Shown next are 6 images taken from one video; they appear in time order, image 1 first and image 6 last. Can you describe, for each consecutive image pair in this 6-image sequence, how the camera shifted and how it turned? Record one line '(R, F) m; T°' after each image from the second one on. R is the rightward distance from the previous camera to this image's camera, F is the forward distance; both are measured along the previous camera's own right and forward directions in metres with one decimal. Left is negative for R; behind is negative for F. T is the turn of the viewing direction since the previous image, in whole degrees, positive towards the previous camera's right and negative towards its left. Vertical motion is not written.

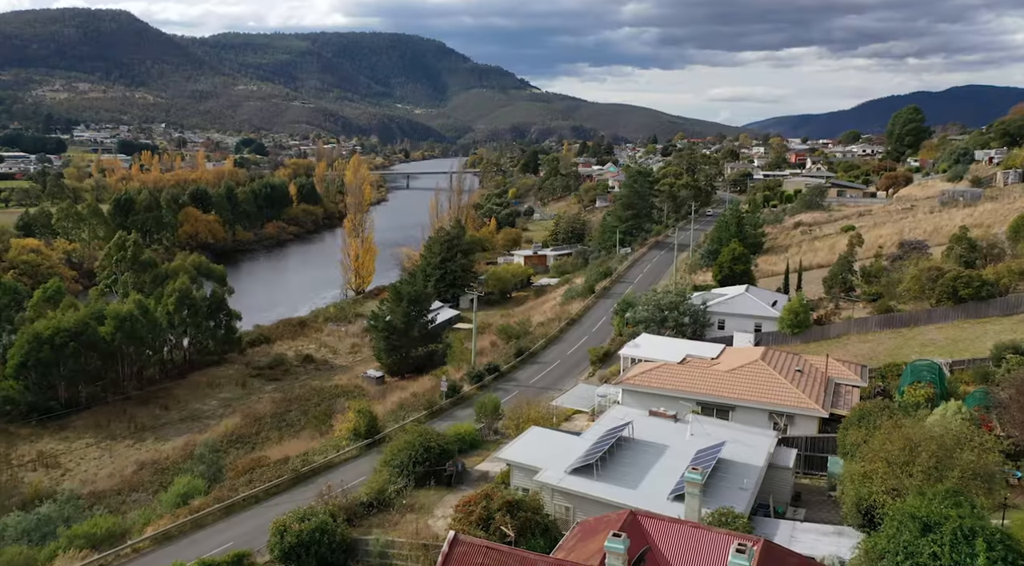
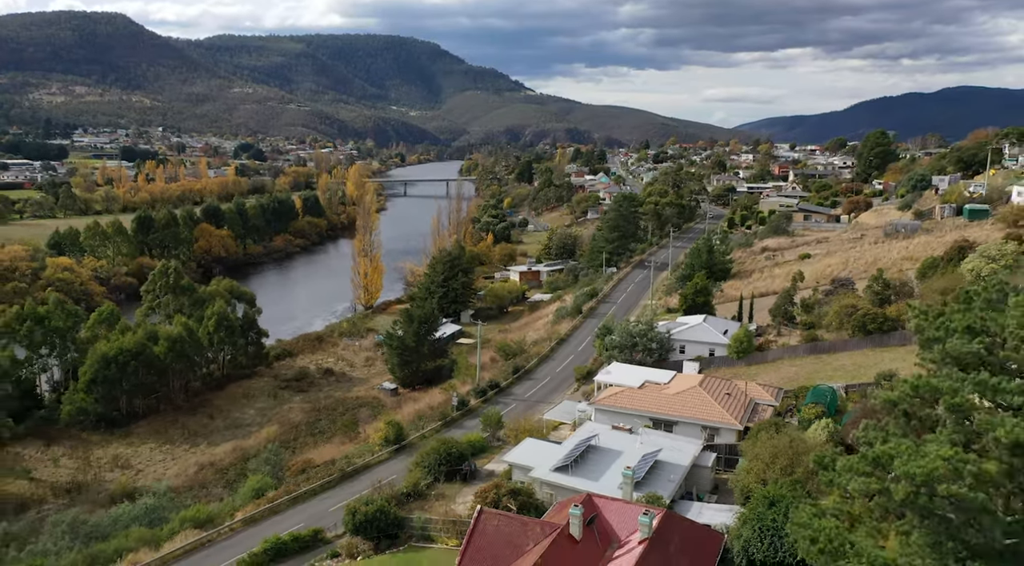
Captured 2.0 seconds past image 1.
(-0.1, -2.9) m; 0°
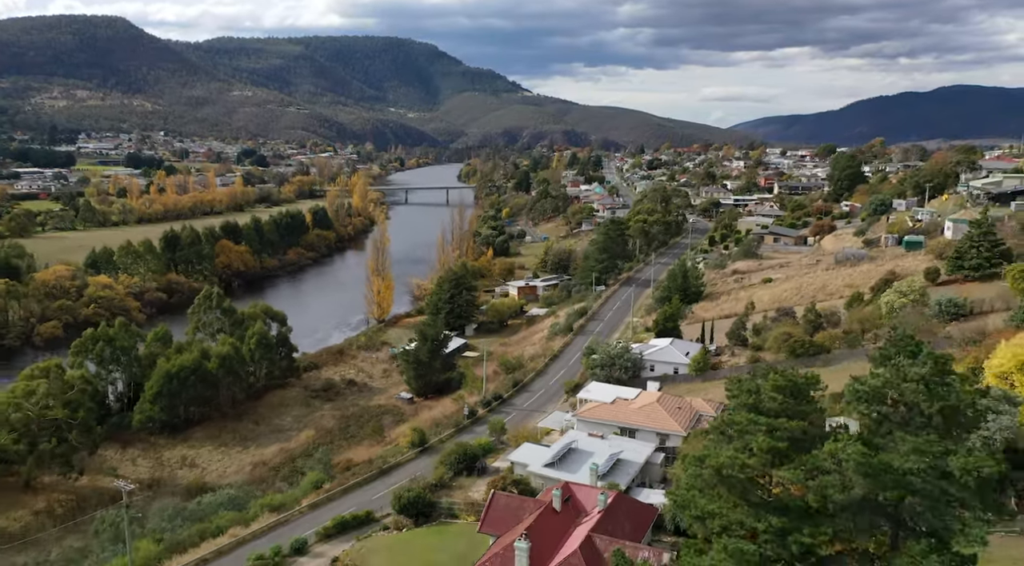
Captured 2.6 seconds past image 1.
(-0.1, -3.5) m; 0°
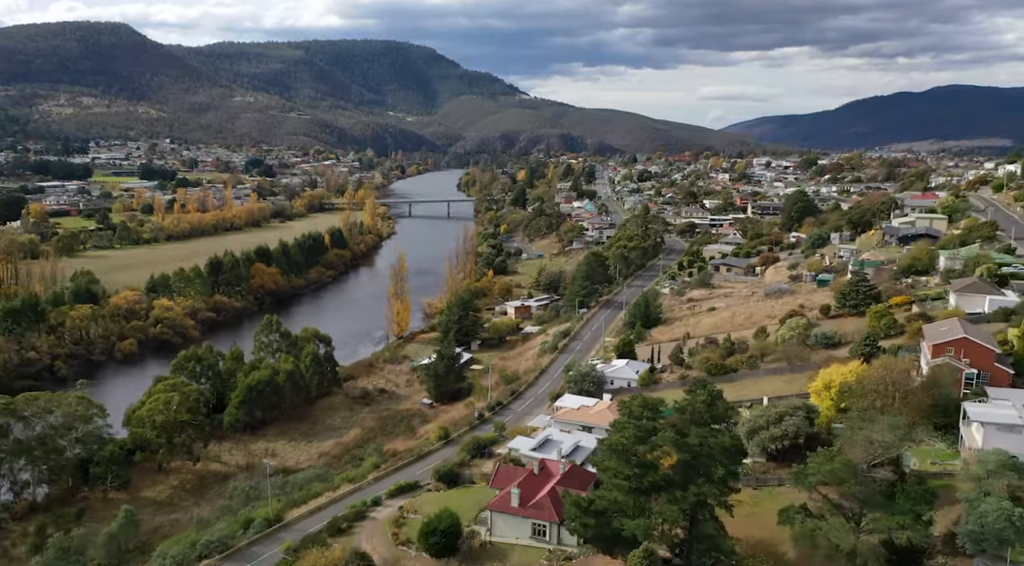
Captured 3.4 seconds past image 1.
(0.0, -7.3) m; 0°
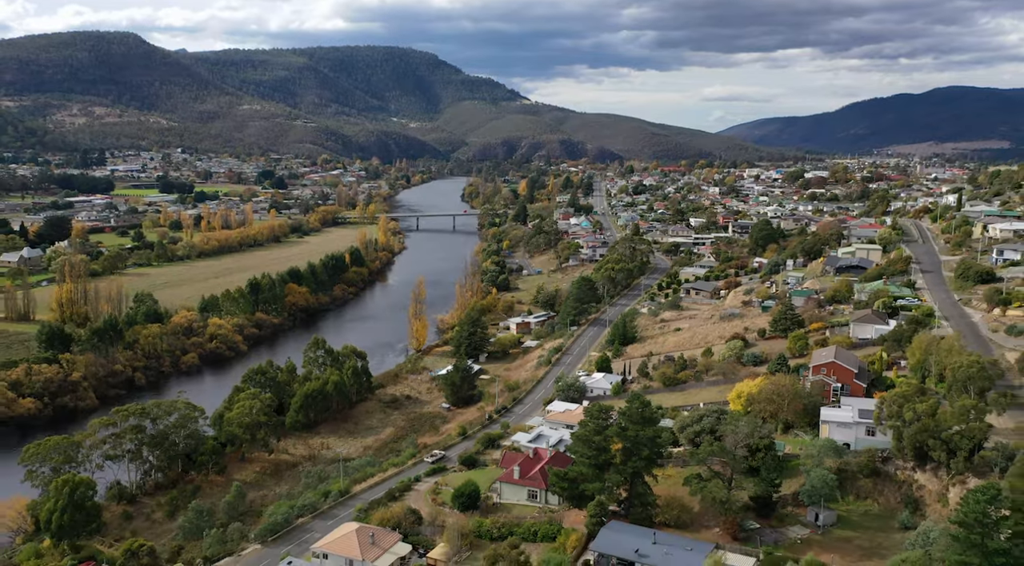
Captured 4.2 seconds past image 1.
(0.0, -7.8) m; 0°
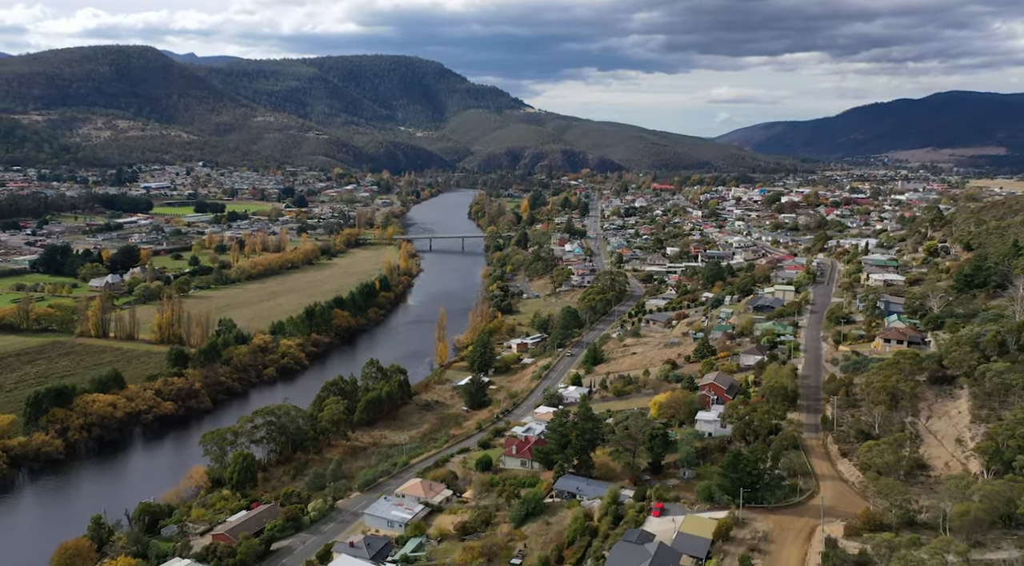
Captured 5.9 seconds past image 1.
(+0.2, -15.9) m; 0°
